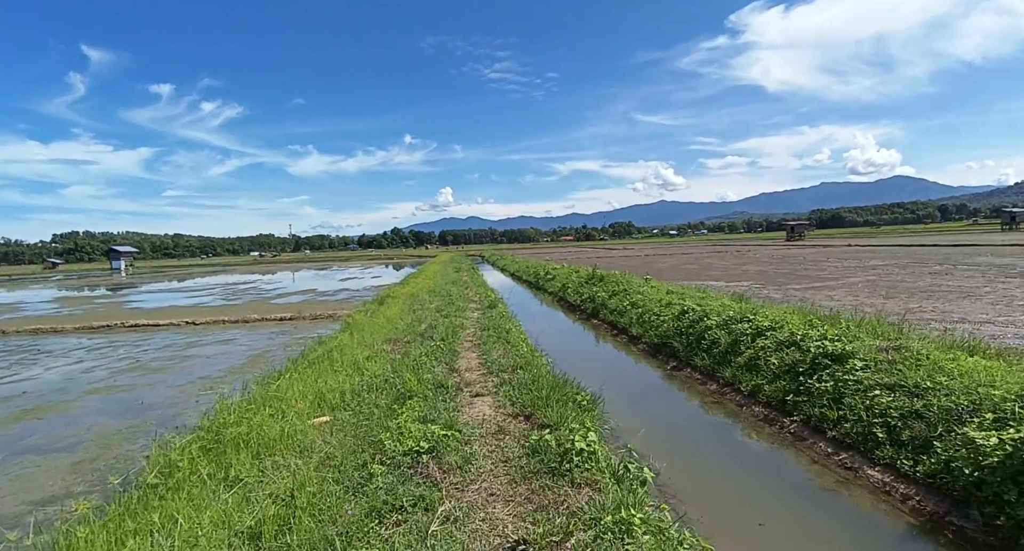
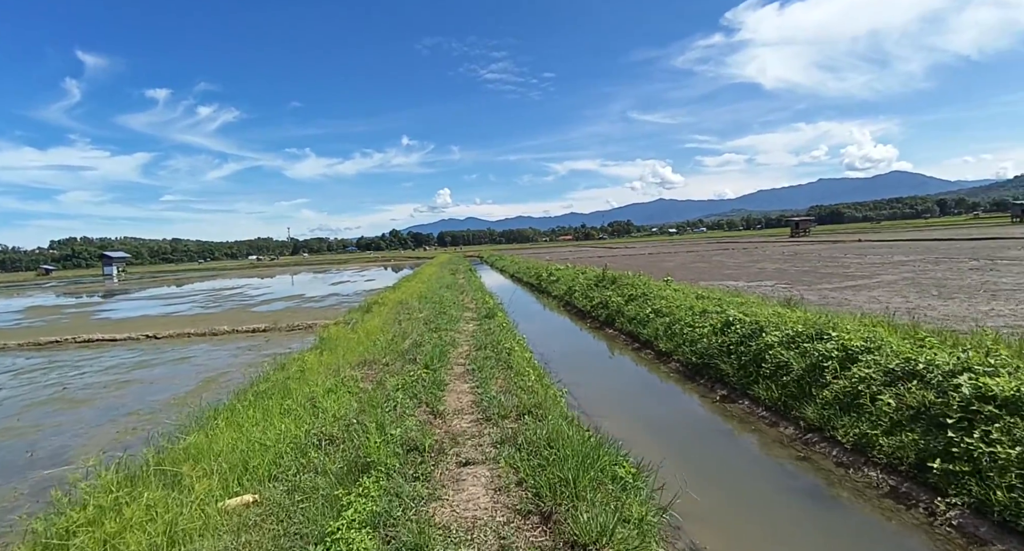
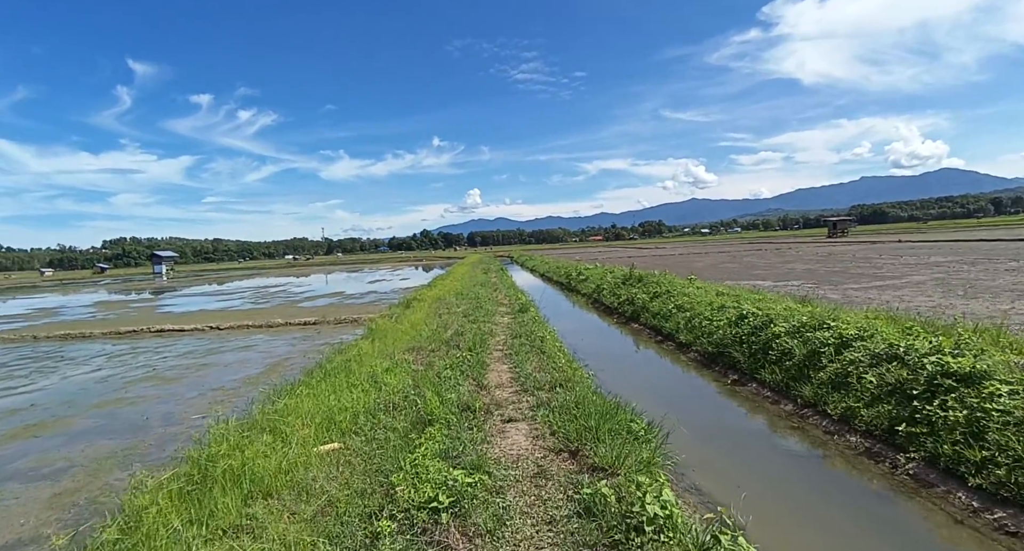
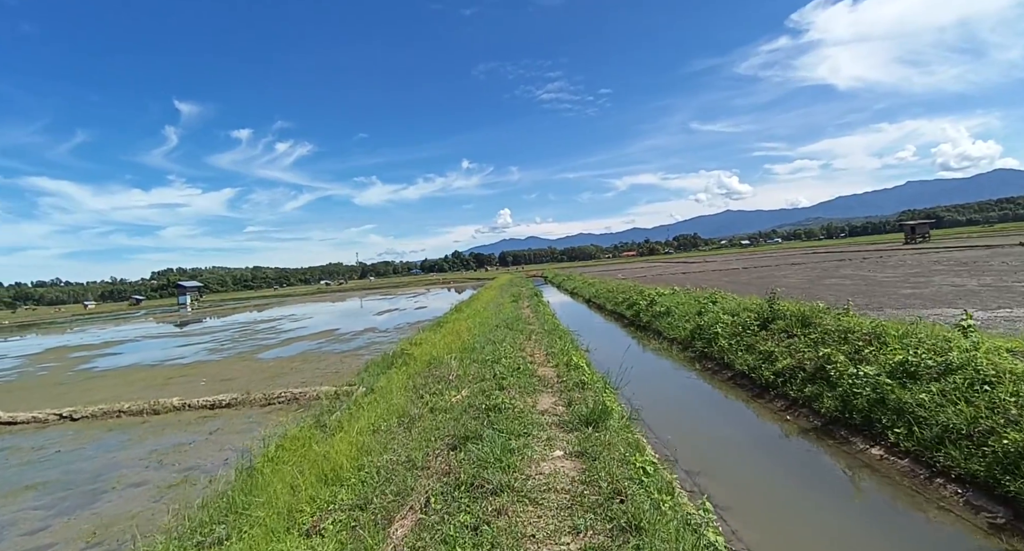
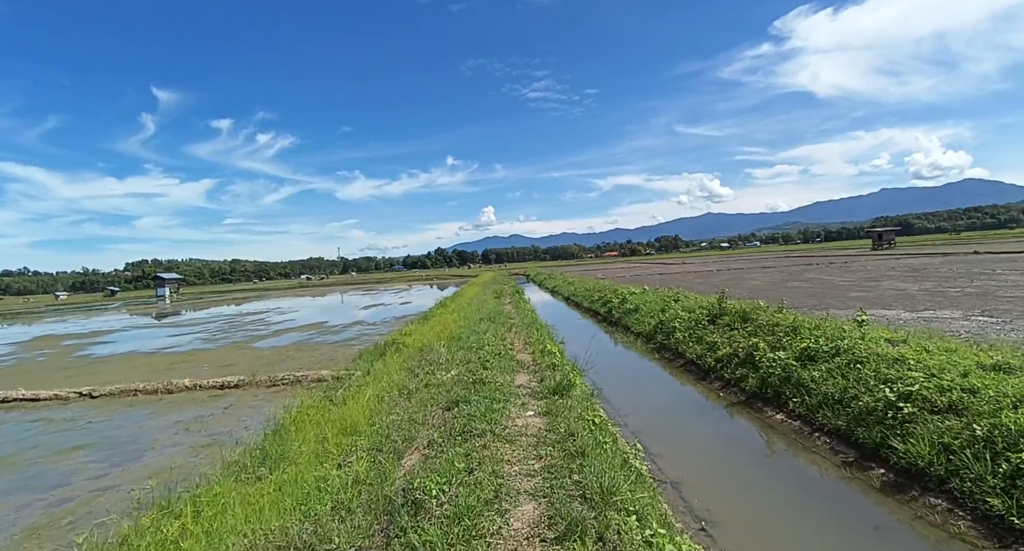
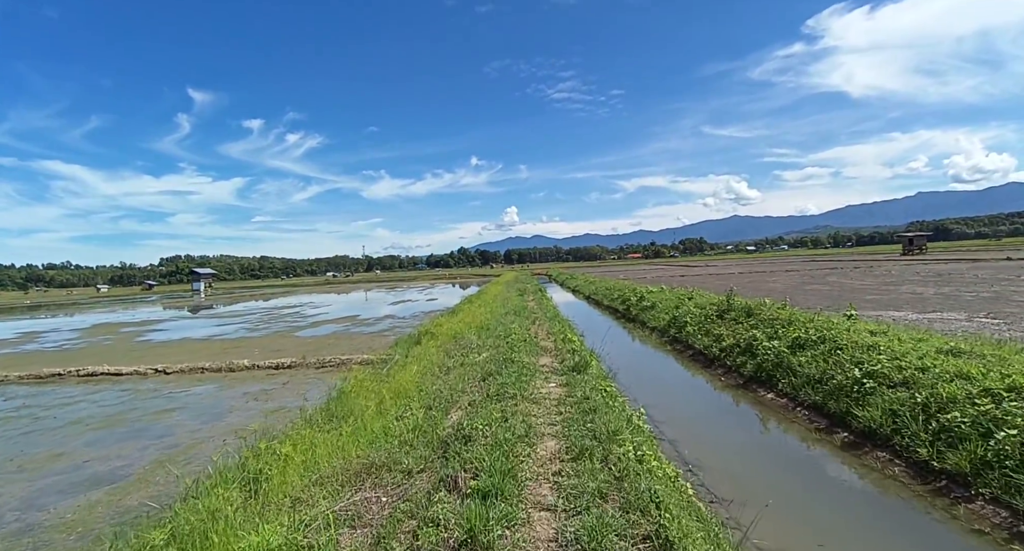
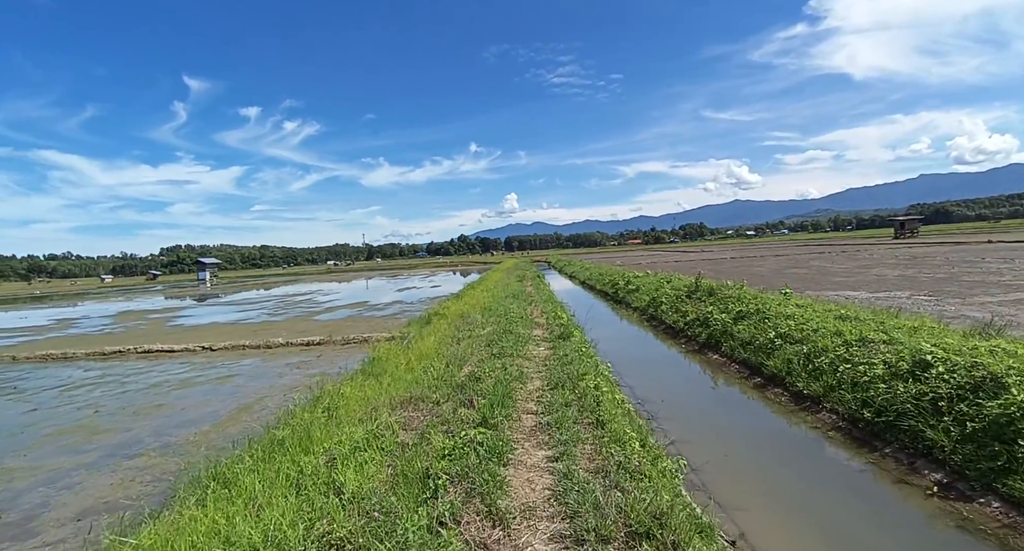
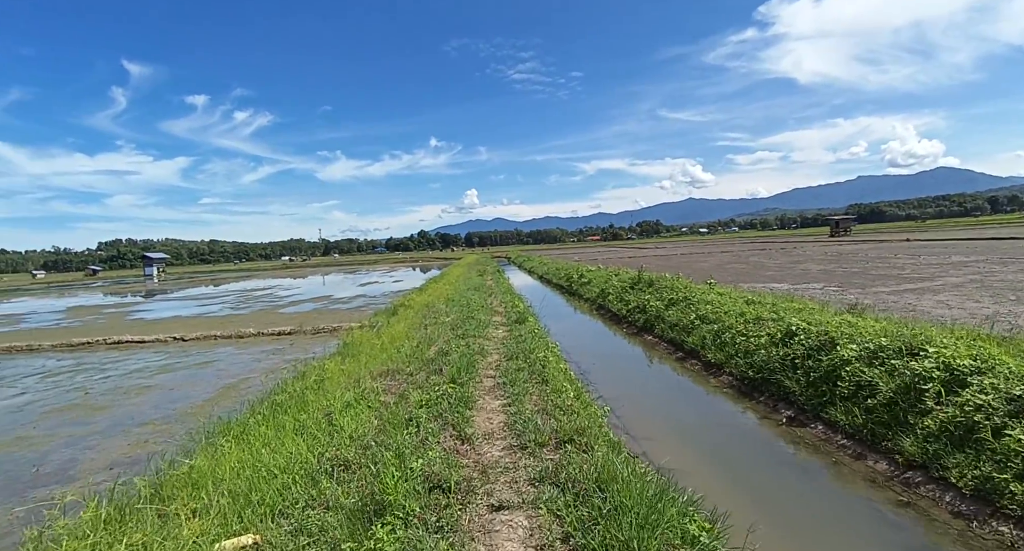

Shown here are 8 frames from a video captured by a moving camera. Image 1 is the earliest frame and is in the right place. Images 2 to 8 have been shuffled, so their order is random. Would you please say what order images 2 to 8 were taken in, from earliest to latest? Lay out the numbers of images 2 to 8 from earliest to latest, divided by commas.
3, 2, 8, 7, 6, 5, 4
